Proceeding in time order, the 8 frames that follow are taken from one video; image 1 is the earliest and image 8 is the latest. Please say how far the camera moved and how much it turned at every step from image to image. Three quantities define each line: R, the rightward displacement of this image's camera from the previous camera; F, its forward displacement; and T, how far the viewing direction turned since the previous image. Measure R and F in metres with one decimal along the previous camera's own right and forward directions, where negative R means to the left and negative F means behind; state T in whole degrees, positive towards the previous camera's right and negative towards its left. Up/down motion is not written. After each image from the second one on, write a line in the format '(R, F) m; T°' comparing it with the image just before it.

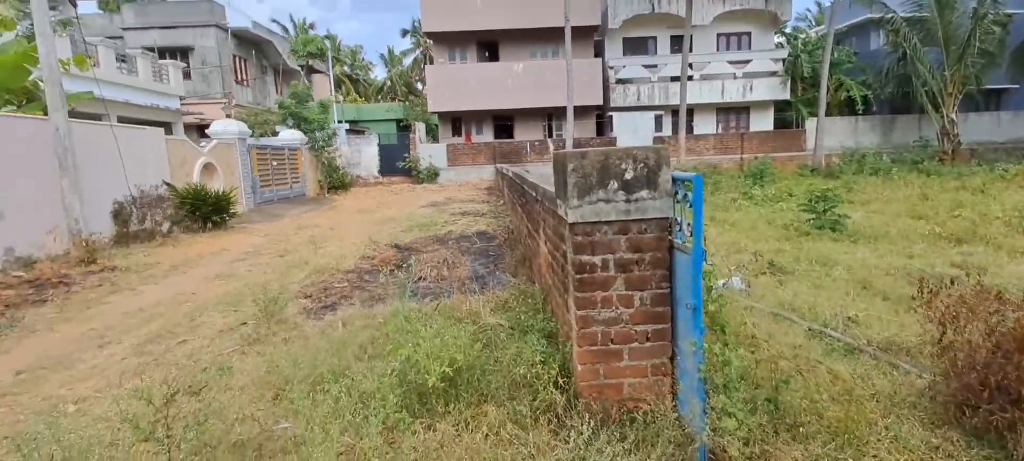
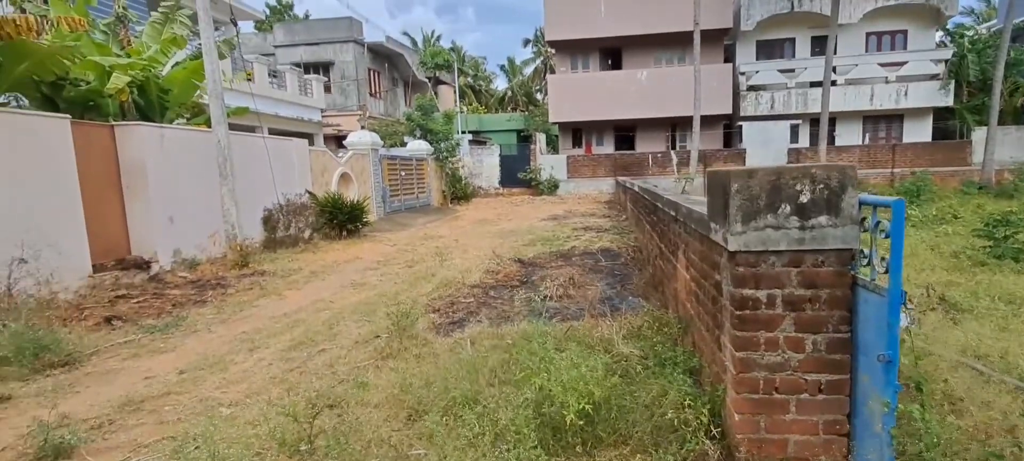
(-0.6, +0.5) m; -11°
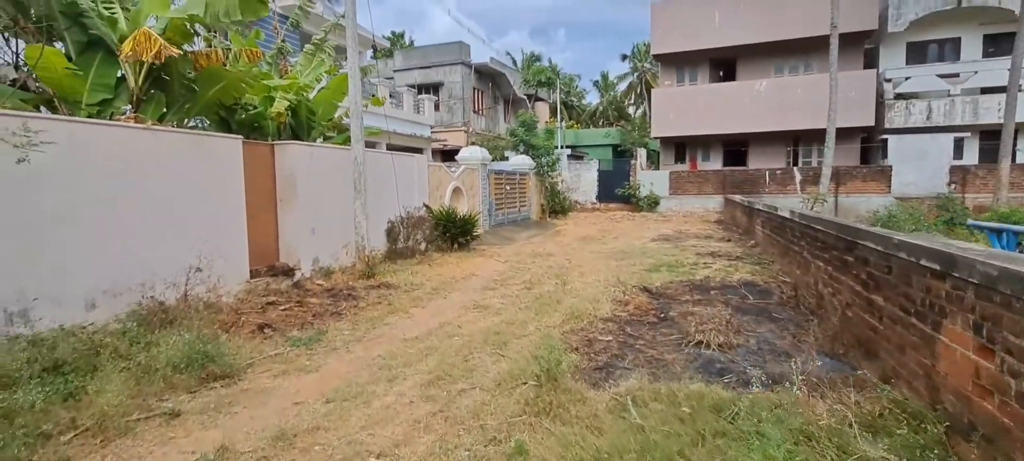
(-1.0, +1.0) m; -8°
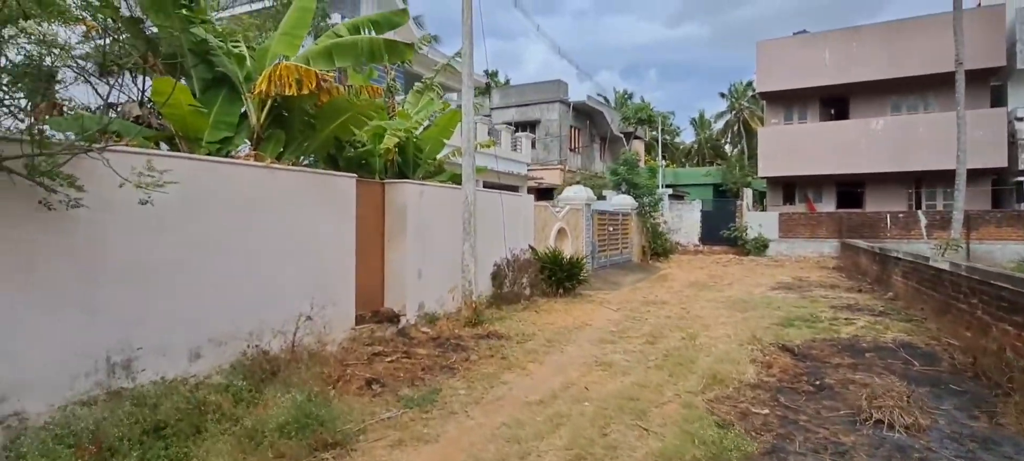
(-0.6, +0.7) m; -8°
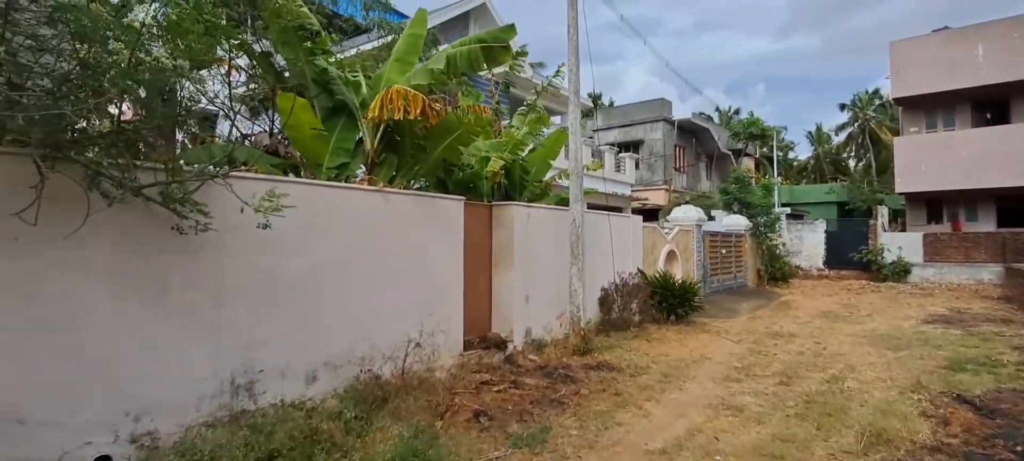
(-0.2, +0.3) m; -11°
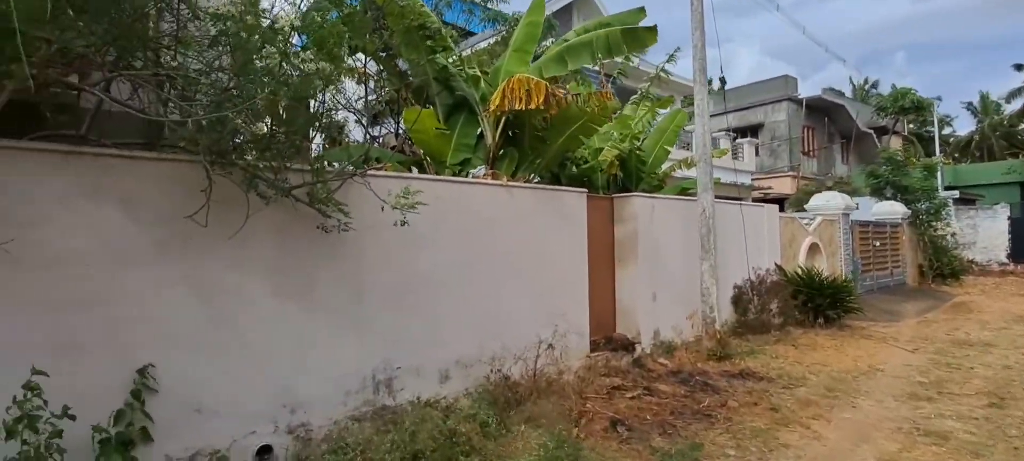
(-0.3, +0.3) m; -12°
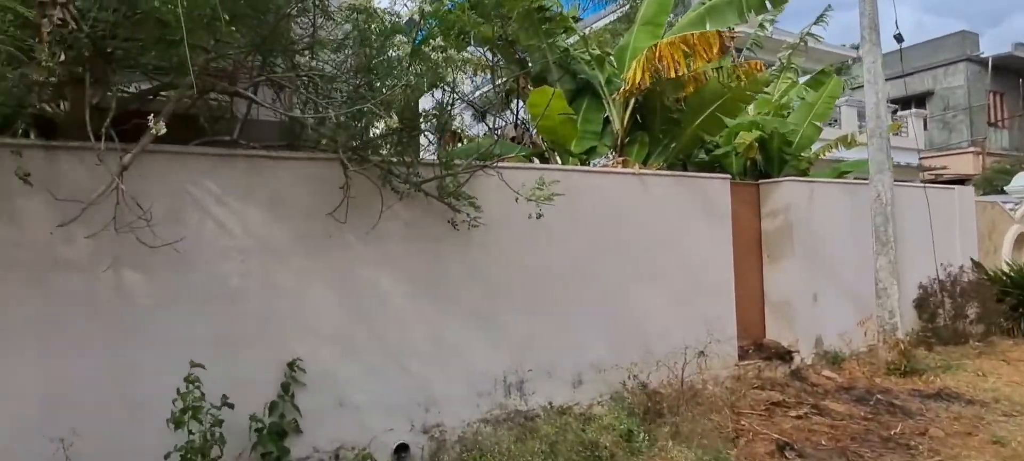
(-0.3, +0.3) m; -12°
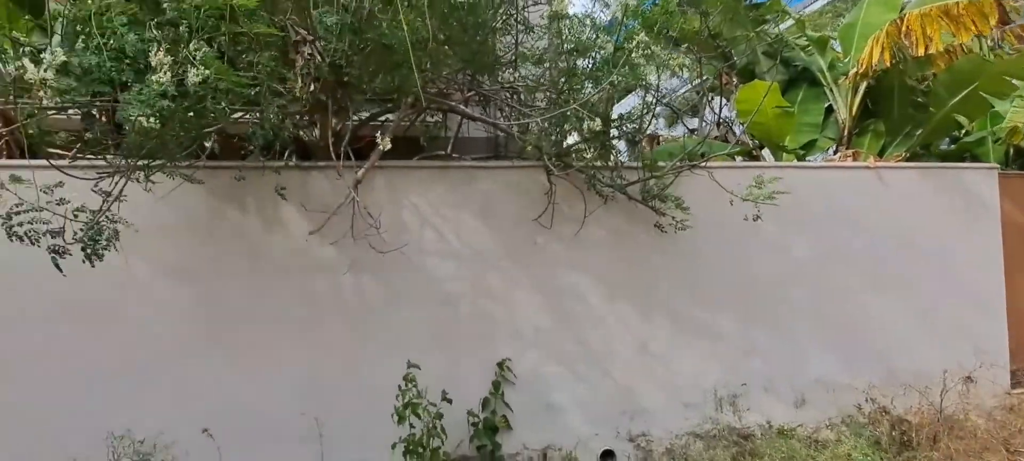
(-0.6, 0.0) m; -15°
